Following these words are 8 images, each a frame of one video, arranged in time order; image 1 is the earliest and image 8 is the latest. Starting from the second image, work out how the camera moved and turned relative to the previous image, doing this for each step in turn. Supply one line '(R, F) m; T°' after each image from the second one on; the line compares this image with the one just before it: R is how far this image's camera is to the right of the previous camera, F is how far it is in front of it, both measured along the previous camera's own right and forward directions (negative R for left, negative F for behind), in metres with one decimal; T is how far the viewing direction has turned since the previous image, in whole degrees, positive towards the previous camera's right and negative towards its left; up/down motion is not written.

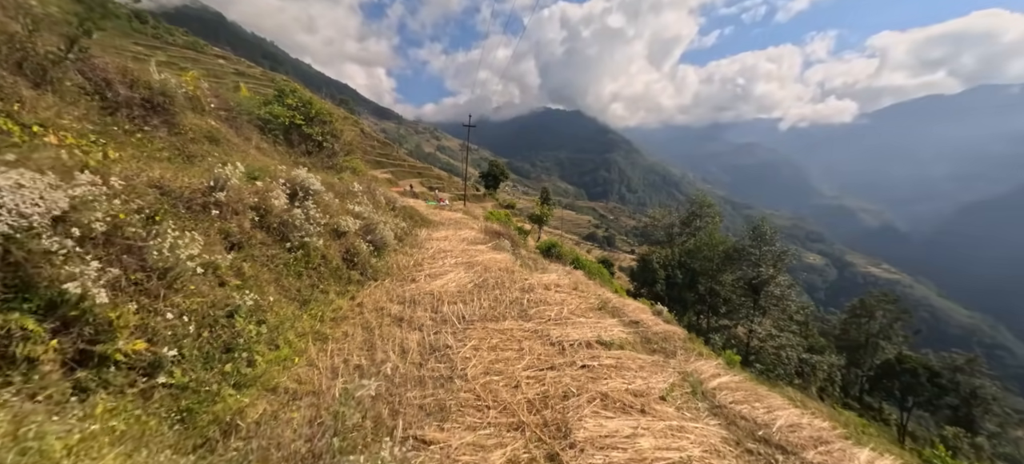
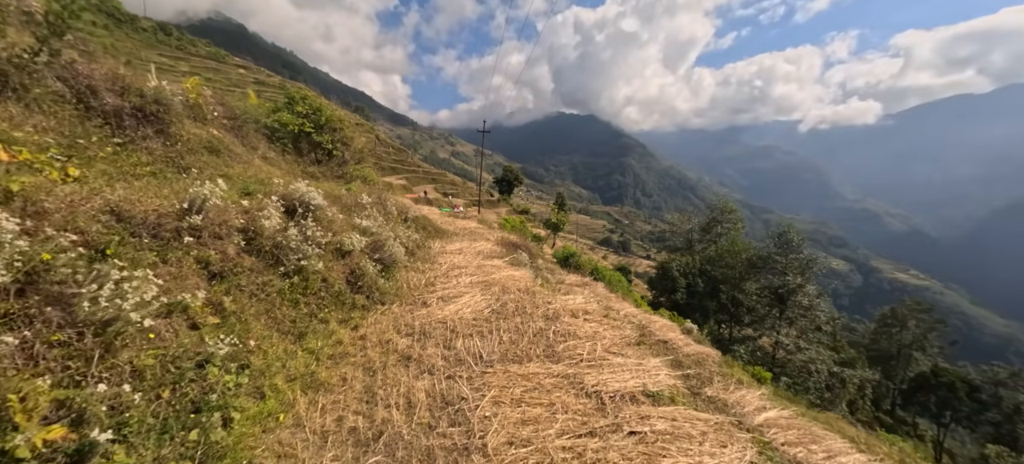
(-0.1, +0.8) m; -2°
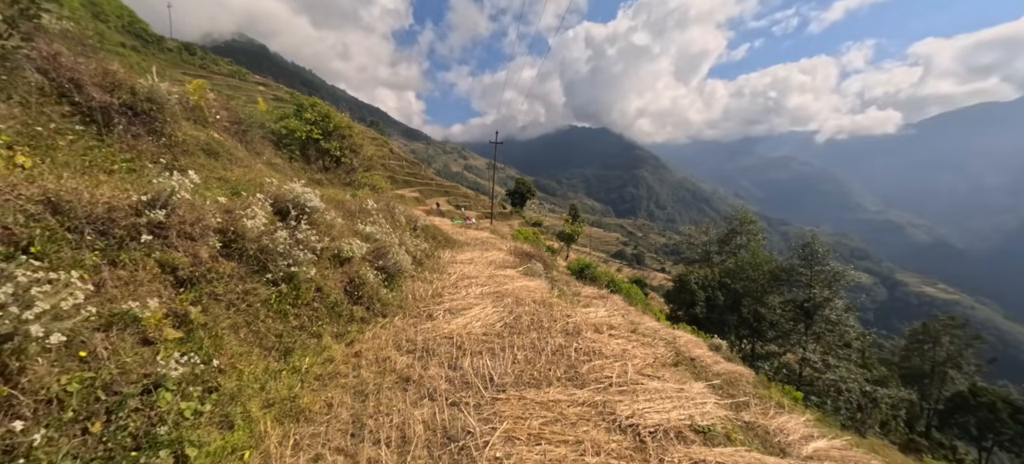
(0.0, +0.6) m; -2°
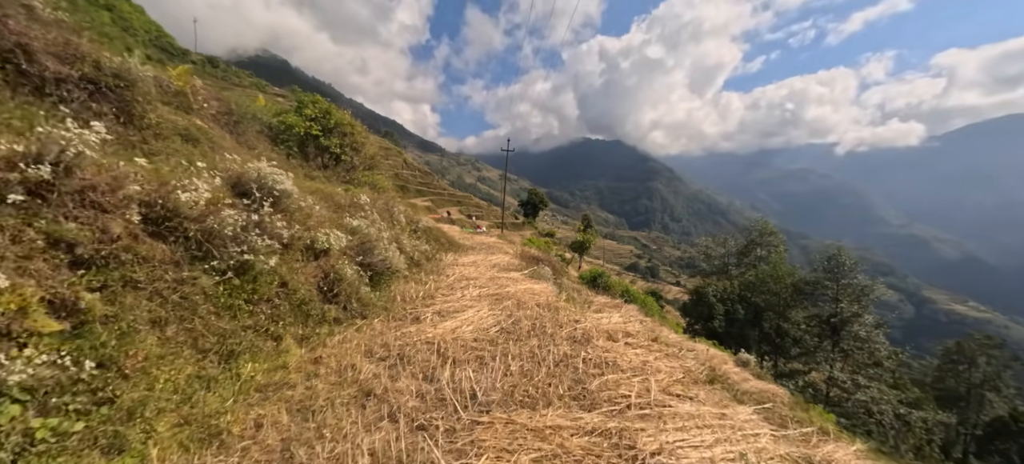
(+0.2, +0.8) m; -2°
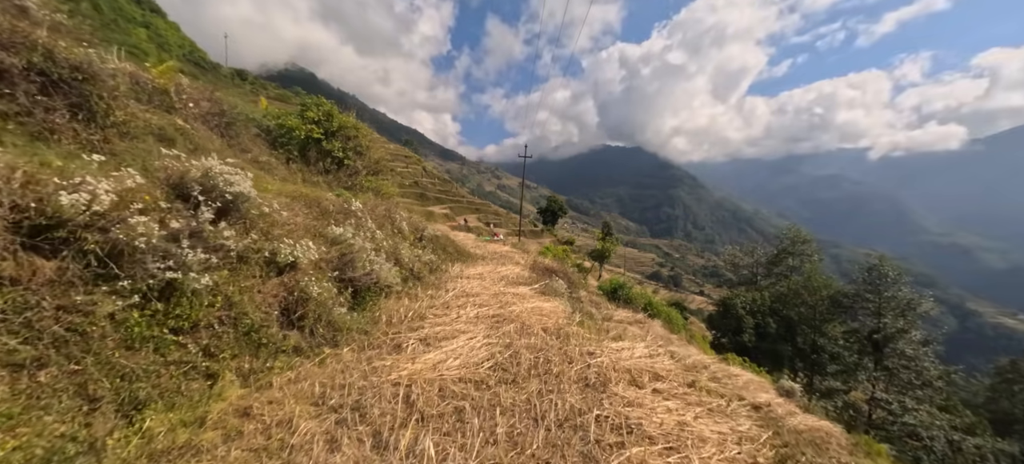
(+0.2, +0.9) m; -3°
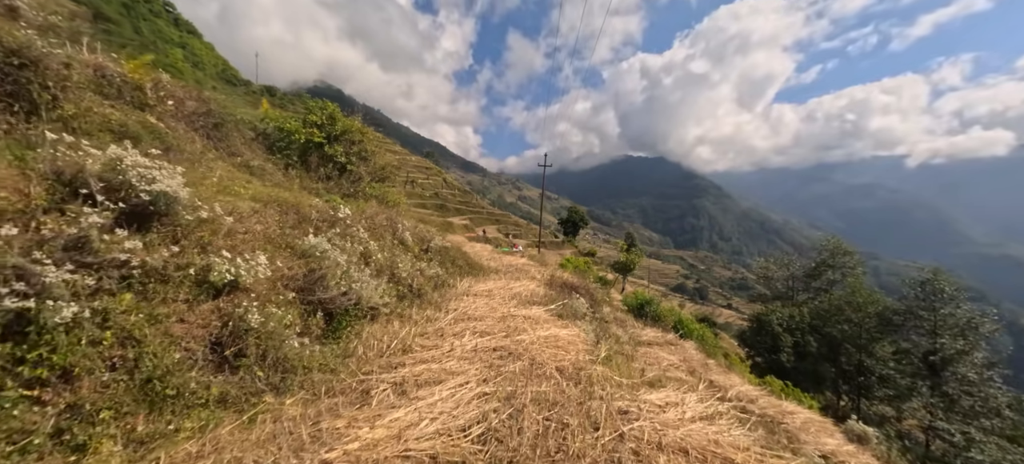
(+0.2, +1.1) m; -3°
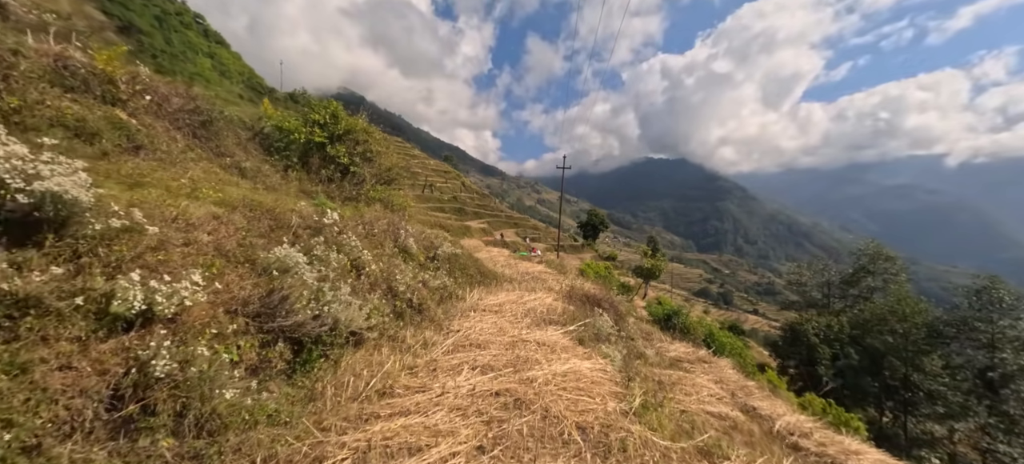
(+0.1, +1.0) m; -3°
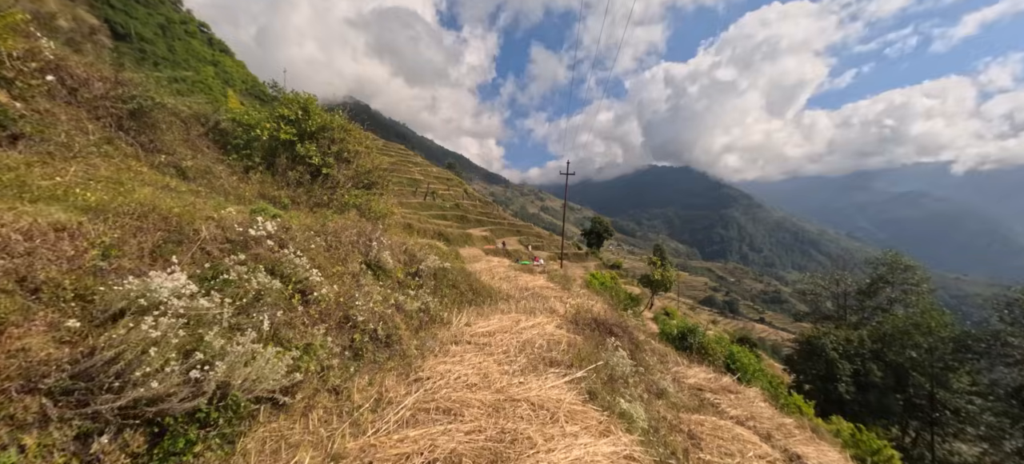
(+0.2, +1.3) m; -1°
